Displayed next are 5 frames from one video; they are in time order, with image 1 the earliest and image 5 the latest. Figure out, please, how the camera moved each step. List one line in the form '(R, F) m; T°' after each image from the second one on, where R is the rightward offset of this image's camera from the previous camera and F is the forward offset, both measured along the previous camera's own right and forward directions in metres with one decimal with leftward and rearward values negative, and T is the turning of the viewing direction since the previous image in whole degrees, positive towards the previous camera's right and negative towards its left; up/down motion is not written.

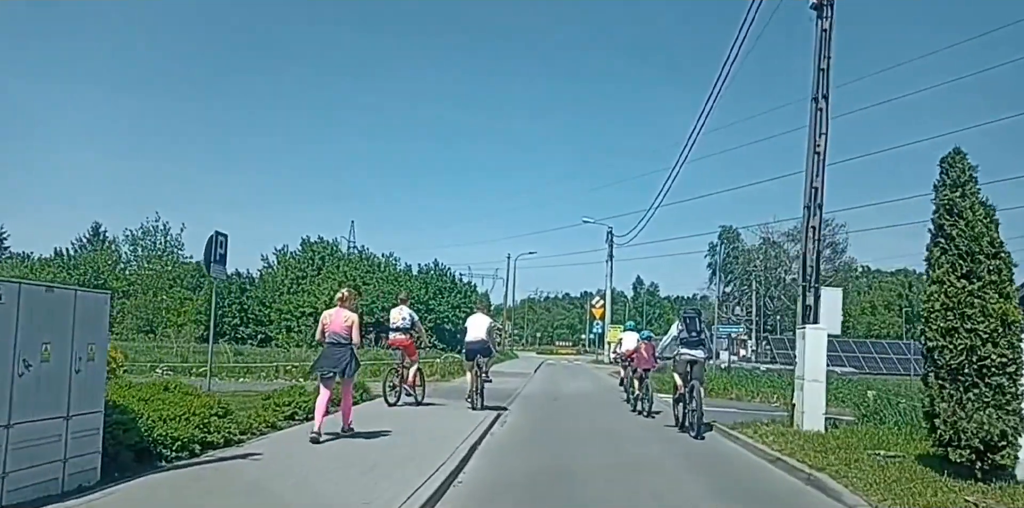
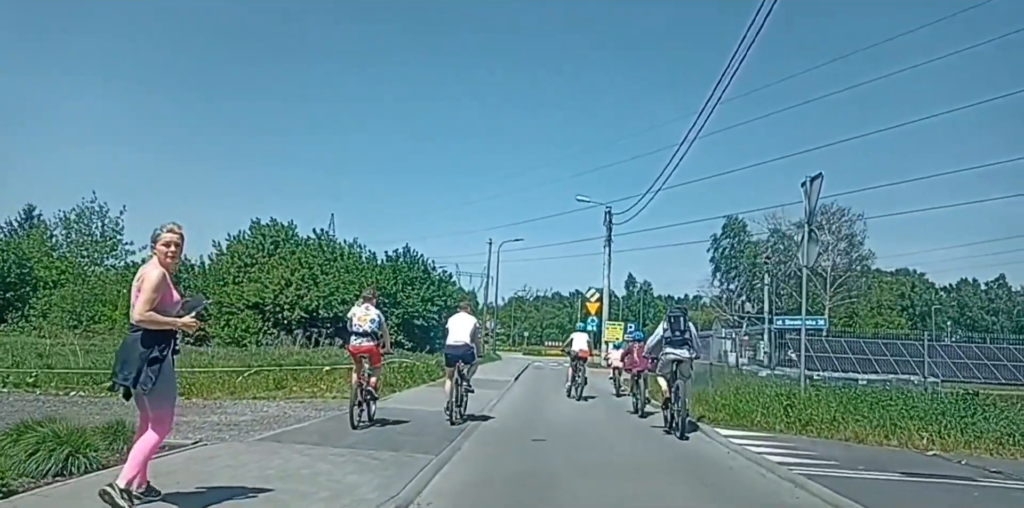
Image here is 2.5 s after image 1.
(+0.4, +7.7) m; +1°
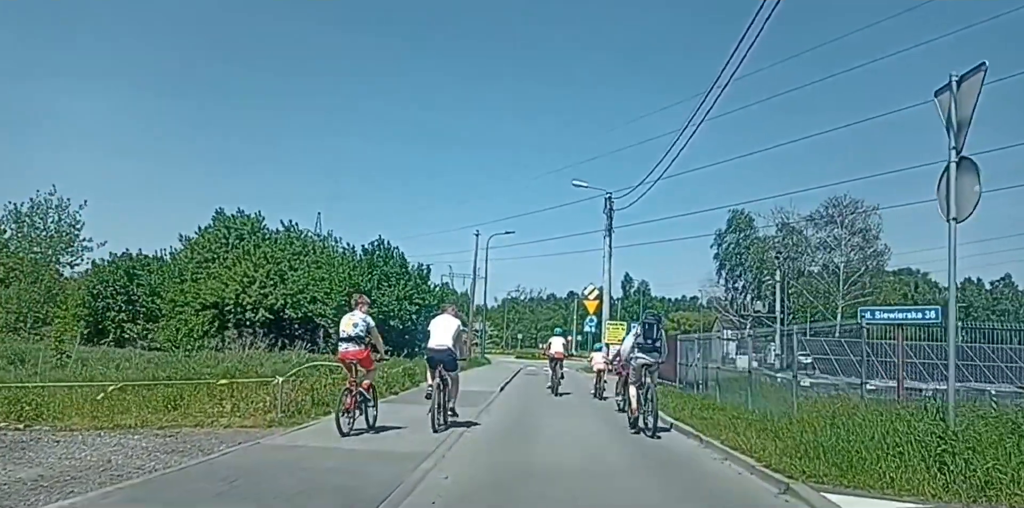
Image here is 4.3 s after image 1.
(+0.2, +4.5) m; 0°
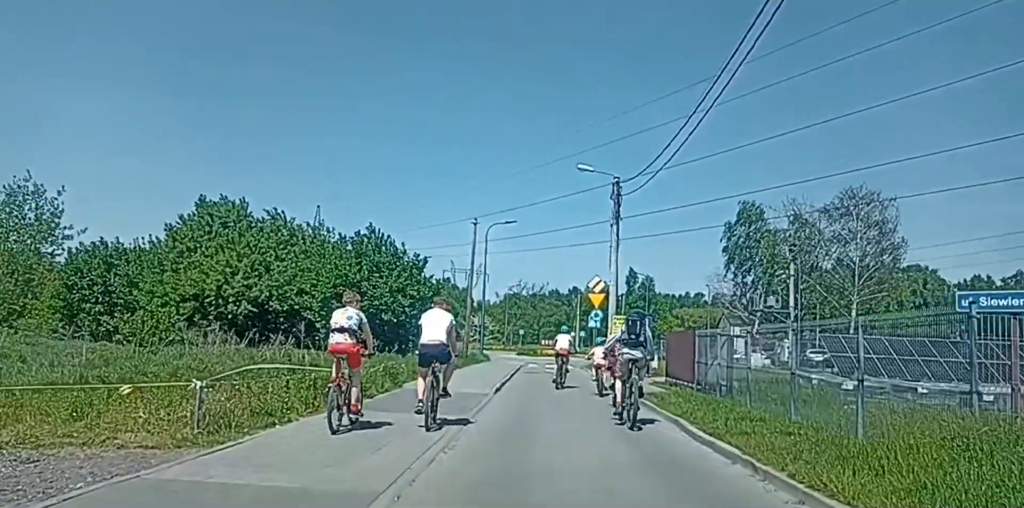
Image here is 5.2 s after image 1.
(+0.1, +2.6) m; 0°
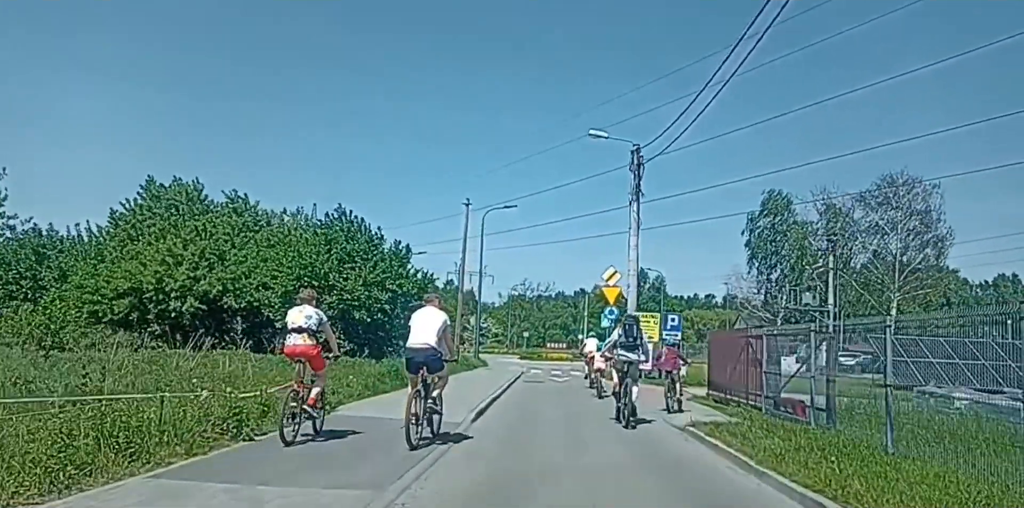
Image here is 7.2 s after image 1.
(+0.2, +6.1) m; 0°
